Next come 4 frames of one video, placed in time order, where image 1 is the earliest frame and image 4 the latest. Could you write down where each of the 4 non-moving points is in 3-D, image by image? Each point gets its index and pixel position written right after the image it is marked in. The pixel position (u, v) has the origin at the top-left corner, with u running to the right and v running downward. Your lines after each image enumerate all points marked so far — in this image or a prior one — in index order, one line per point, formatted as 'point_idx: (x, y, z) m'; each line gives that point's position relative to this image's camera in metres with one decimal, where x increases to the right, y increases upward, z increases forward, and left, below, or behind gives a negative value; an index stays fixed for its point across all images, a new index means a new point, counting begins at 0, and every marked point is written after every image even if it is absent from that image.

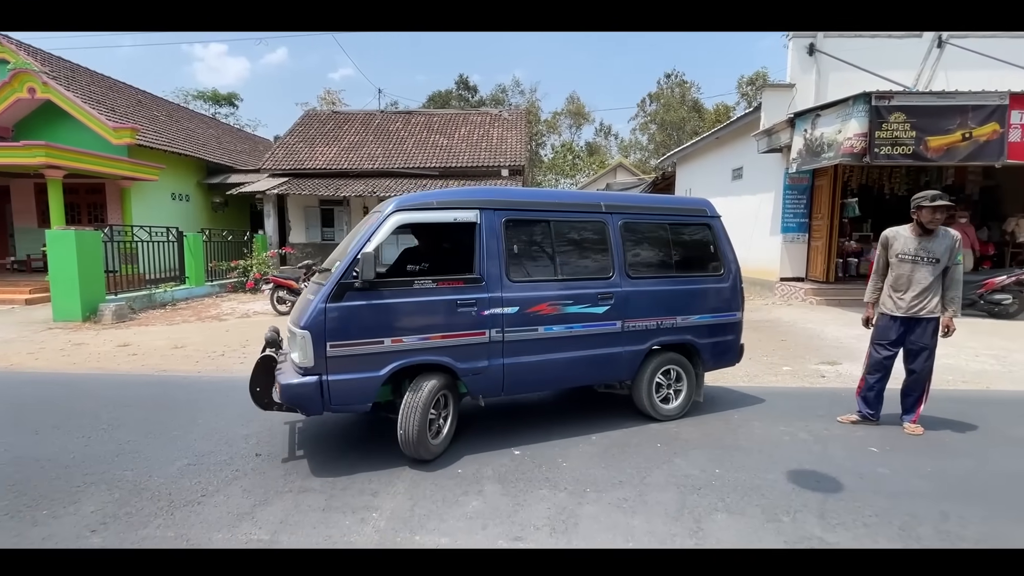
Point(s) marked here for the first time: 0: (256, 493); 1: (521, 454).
0: (-1.7, -1.4, +3.2) m
1: (+0.1, -1.3, +3.8) m
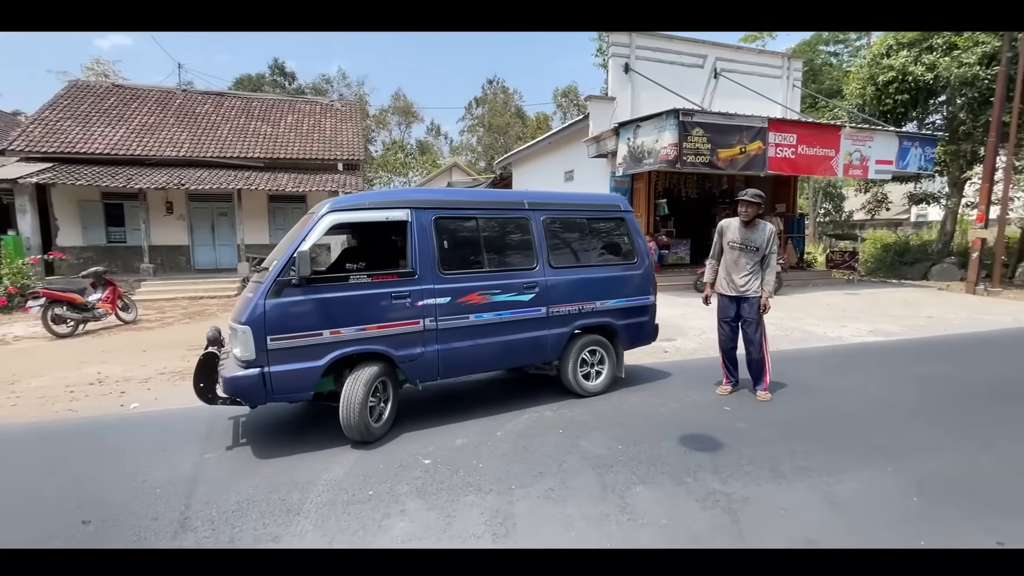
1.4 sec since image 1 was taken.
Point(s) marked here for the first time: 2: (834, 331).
0: (-2.1, -1.5, +2.4) m
1: (-0.6, -1.3, +3.6) m
2: (+5.7, -0.8, +8.5) m
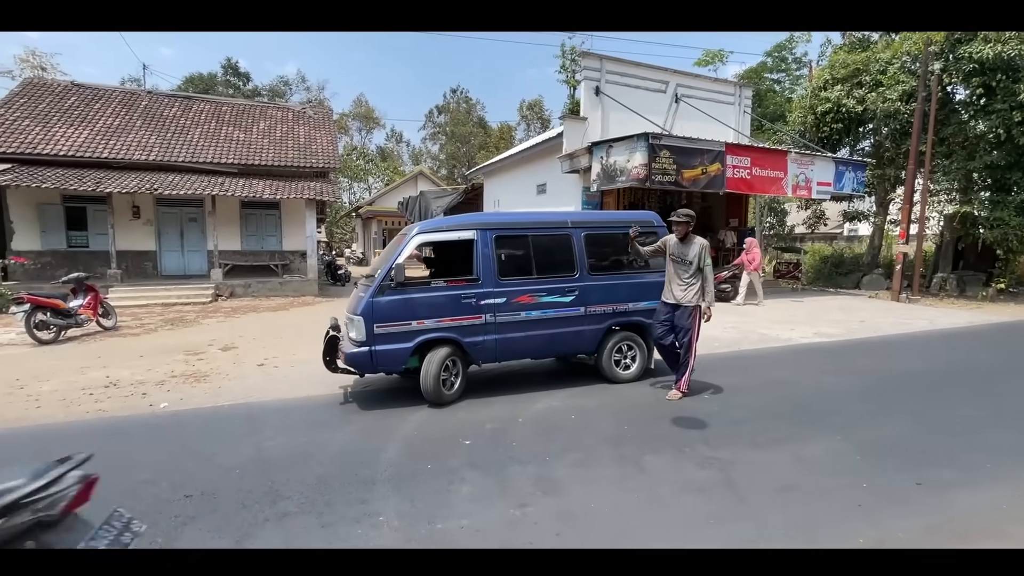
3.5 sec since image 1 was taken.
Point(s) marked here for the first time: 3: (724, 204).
0: (-1.8, -1.5, +2.9) m
1: (-0.3, -1.3, +4.2) m
2: (+5.5, -0.9, +9.7) m
3: (+7.8, +3.1, +17.6) m
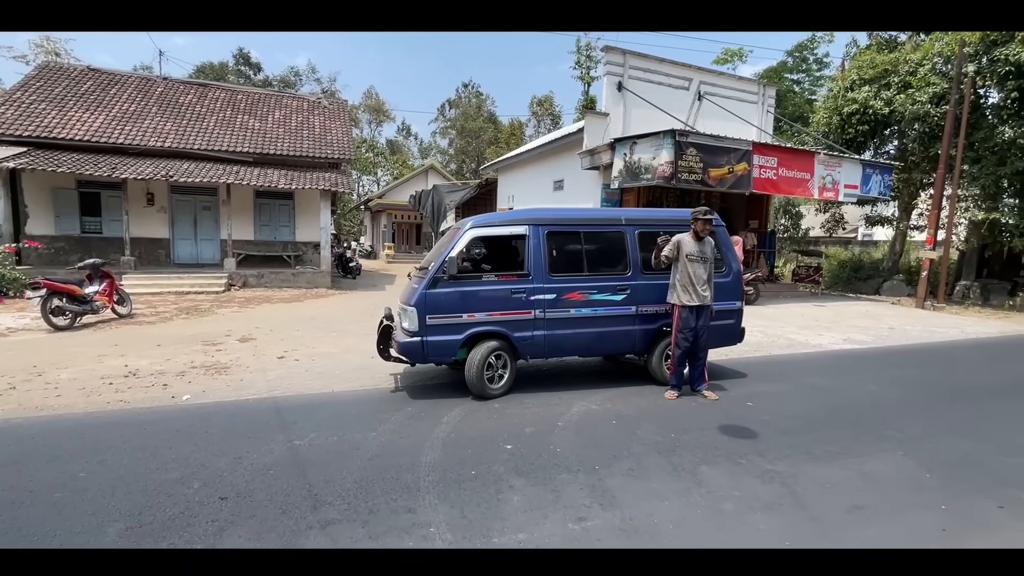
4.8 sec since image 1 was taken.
0: (-1.4, -1.4, +2.7) m
1: (0.0, -1.3, +4.0) m
2: (+6.0, -1.0, +9.4) m
3: (+8.4, +3.0, +17.3) m
